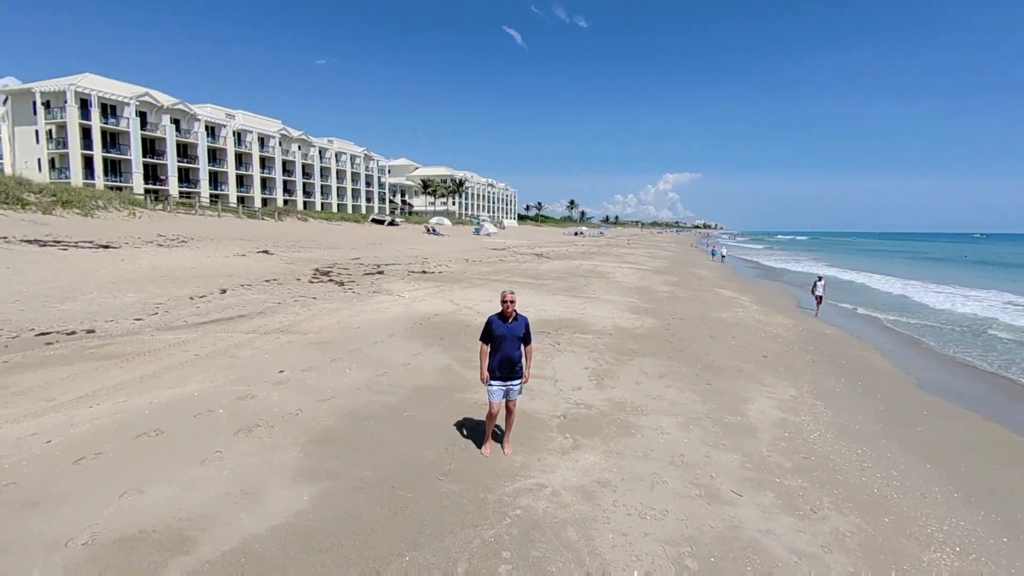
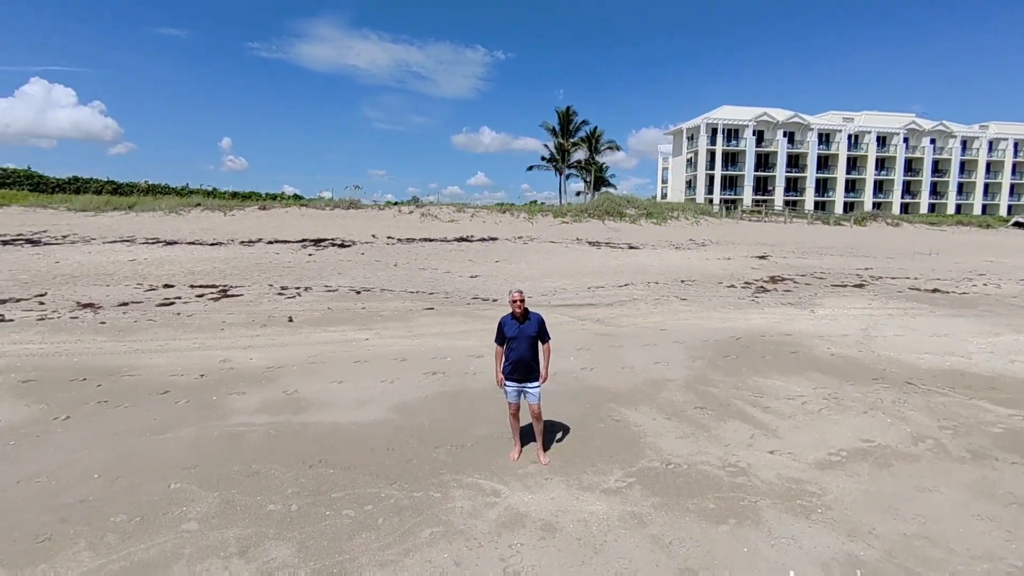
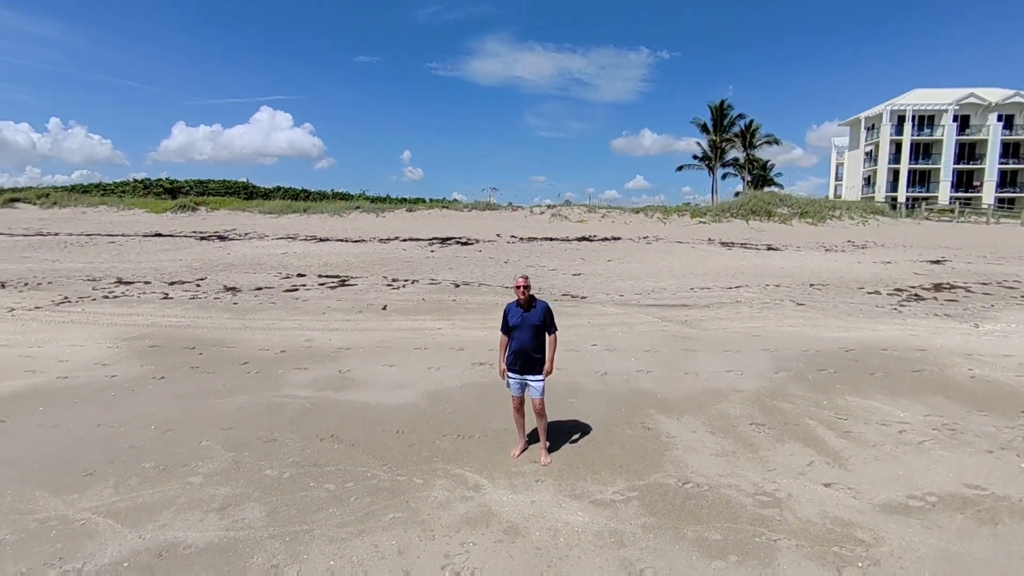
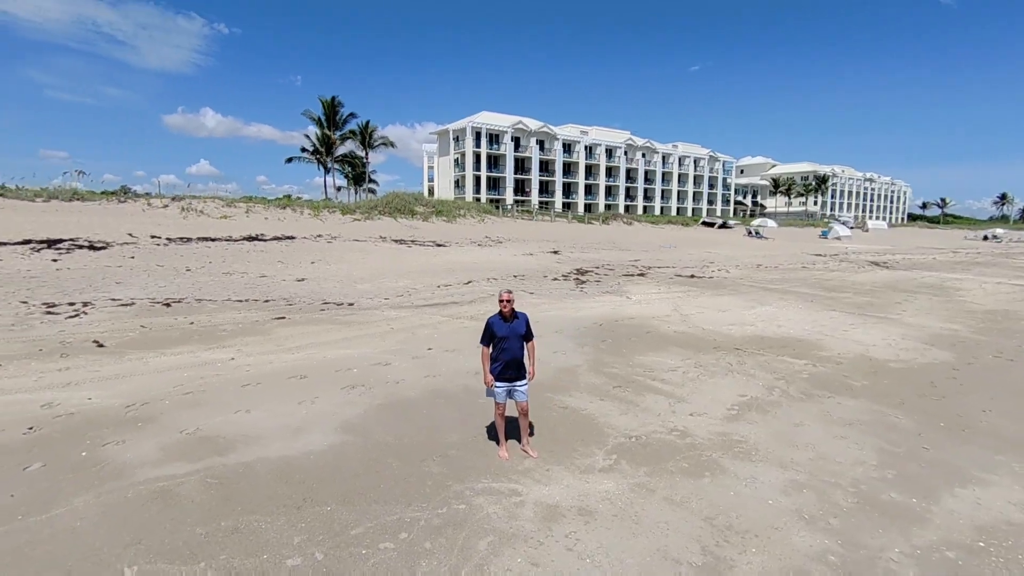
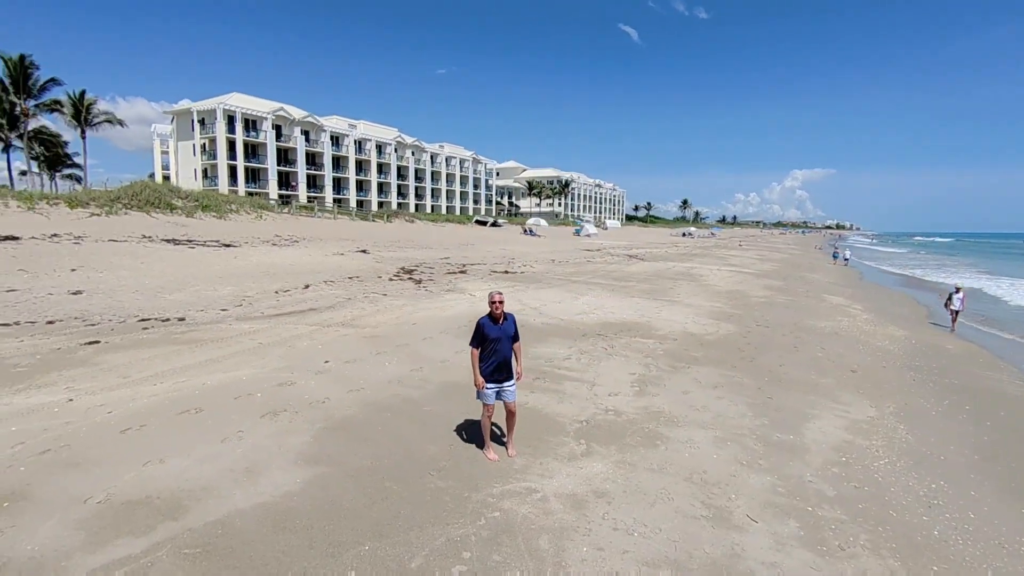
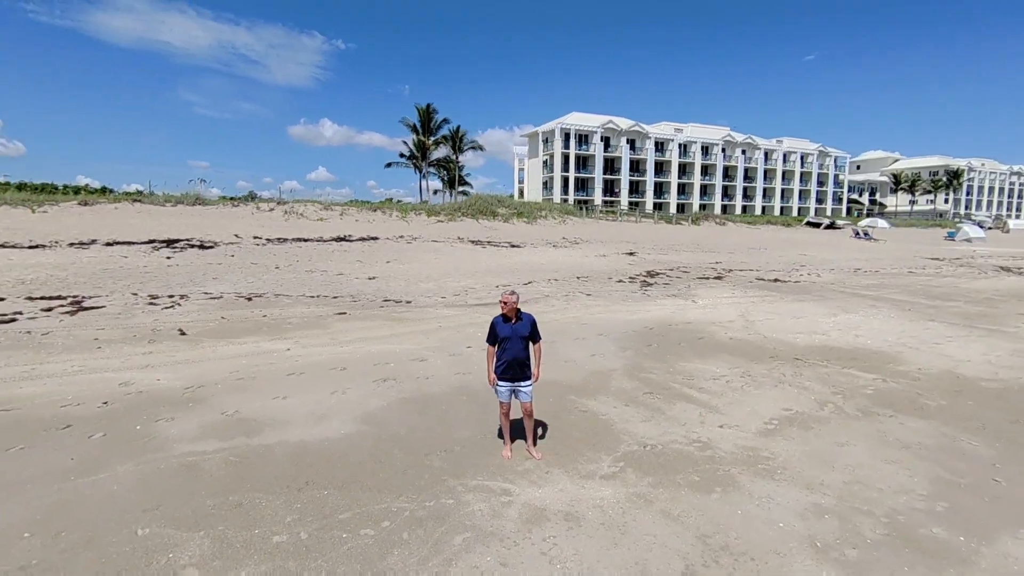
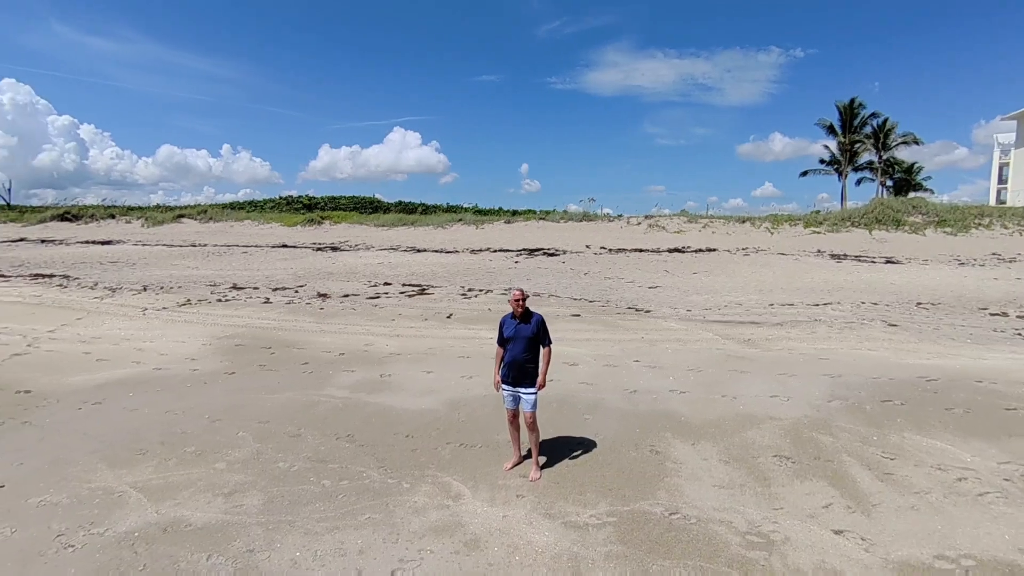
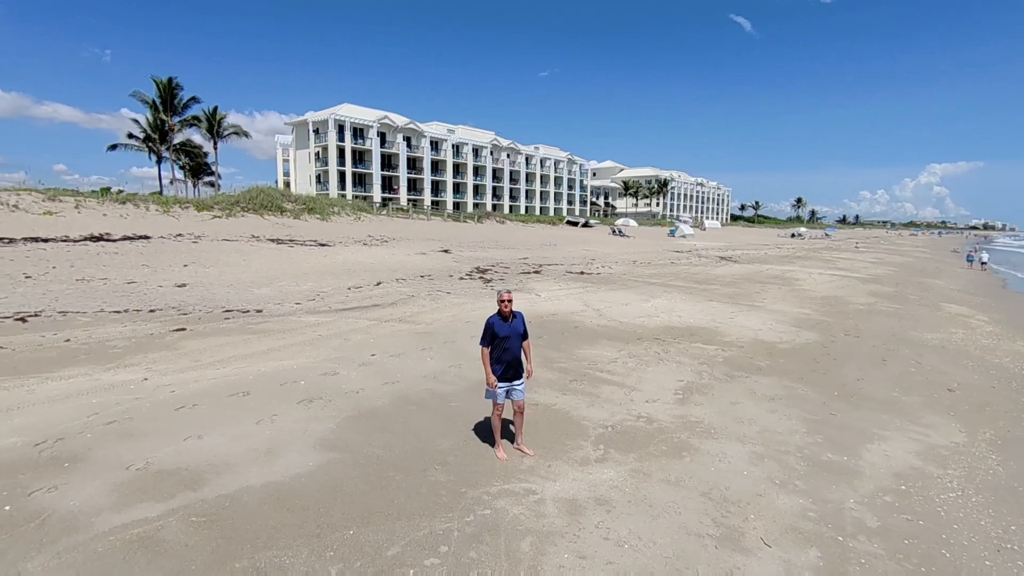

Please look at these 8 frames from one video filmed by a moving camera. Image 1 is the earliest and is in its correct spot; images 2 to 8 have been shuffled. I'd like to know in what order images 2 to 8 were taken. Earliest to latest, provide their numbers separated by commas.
5, 8, 4, 6, 2, 3, 7
